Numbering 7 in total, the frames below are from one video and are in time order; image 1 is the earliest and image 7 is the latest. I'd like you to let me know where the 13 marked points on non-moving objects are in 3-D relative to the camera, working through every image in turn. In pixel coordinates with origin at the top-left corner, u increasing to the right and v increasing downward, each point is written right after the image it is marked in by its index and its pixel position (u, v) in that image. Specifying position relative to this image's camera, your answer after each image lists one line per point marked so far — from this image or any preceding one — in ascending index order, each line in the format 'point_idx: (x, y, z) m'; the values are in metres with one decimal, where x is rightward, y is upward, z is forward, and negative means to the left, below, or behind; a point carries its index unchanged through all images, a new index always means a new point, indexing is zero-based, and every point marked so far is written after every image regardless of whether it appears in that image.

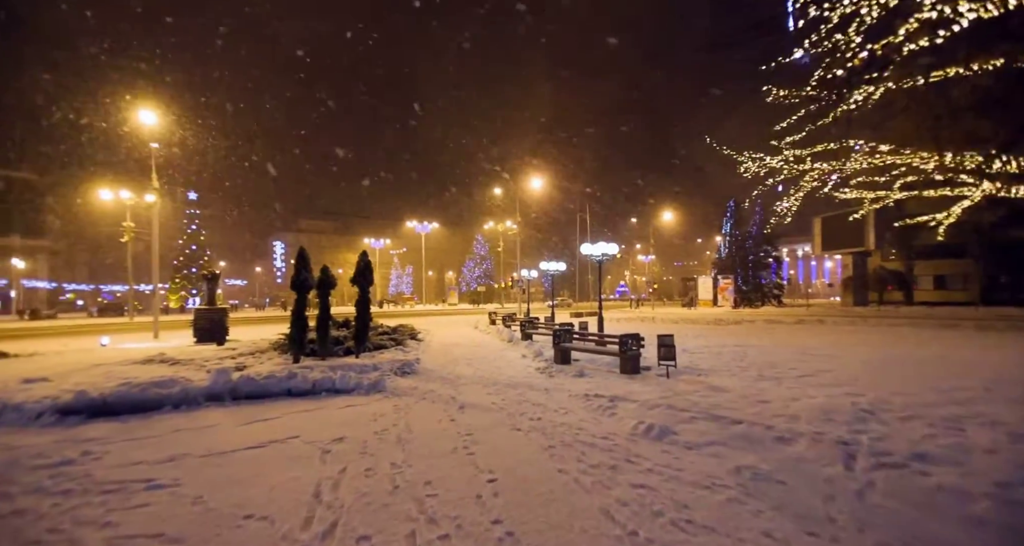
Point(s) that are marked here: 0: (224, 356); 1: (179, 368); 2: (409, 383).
0: (-8.6, -2.5, +15.2) m
1: (-8.3, -2.4, +12.7) m
2: (-2.3, -2.4, +11.1) m
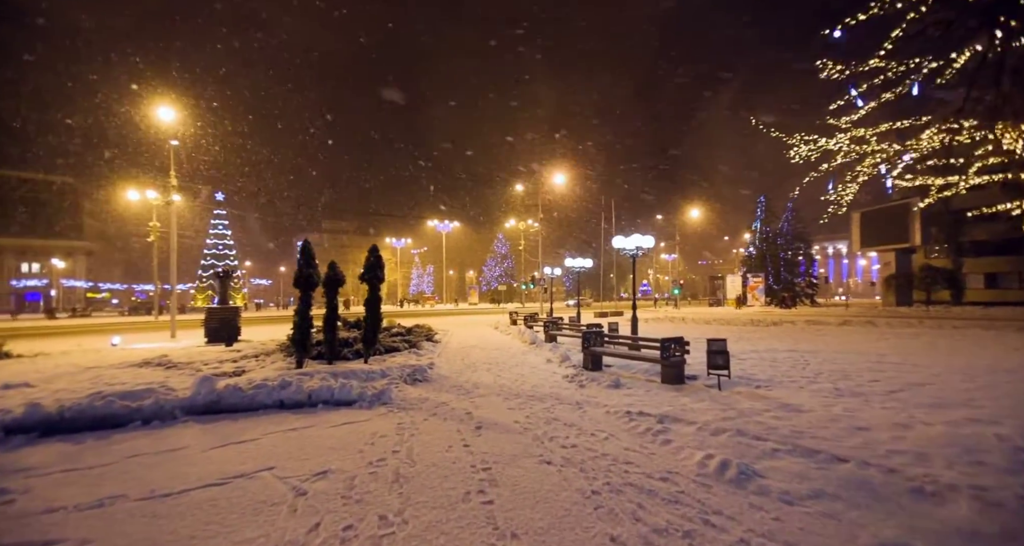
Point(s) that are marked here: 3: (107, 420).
0: (-7.9, -2.4, +14.1) m
1: (-7.7, -2.3, +11.6) m
2: (-1.8, -2.3, +9.8) m
3: (-5.6, -2.0, +7.0) m
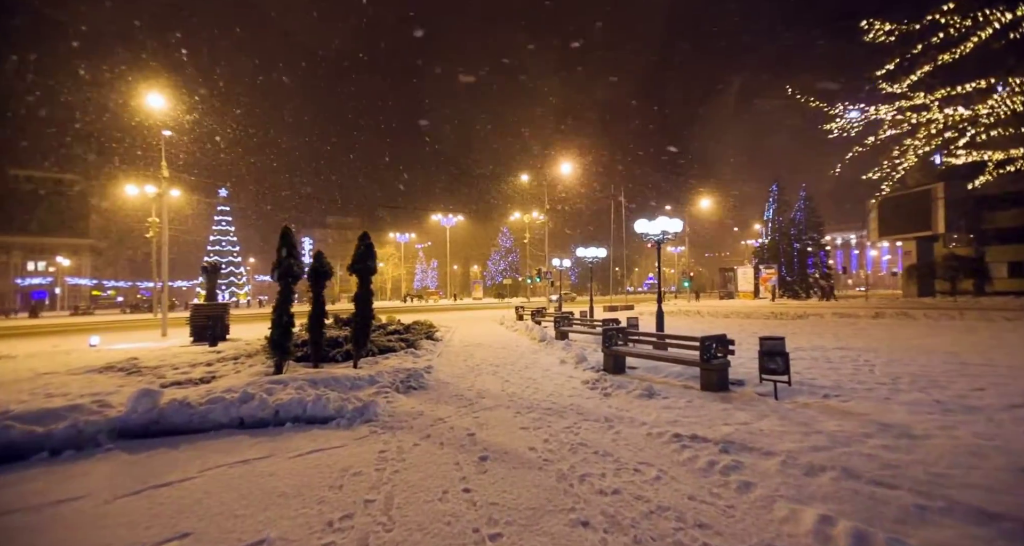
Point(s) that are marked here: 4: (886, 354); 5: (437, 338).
0: (-7.7, -2.2, +12.5) m
1: (-7.5, -2.1, +10.0) m
2: (-1.6, -2.1, +8.1) m
3: (-5.4, -1.9, +5.4) m
4: (+7.9, -1.7, +10.7) m
5: (-2.6, -2.3, +17.9) m
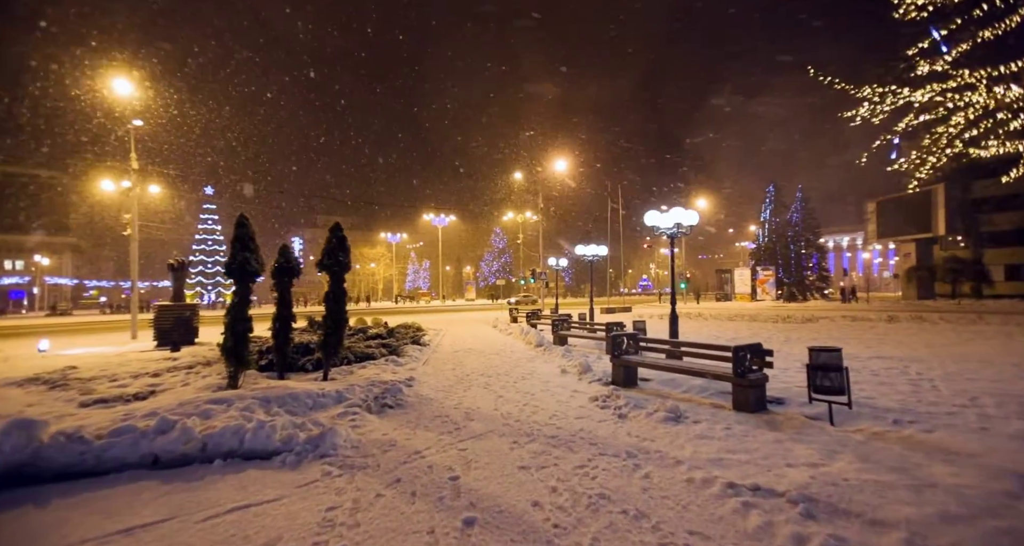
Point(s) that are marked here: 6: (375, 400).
0: (-7.8, -2.1, +10.9) m
1: (-7.6, -2.0, +8.4) m
2: (-1.7, -2.1, +6.6) m
3: (-5.4, -1.8, +3.8) m
4: (+7.8, -1.7, +9.3) m
5: (-2.8, -2.2, +16.3) m
6: (-2.2, -2.0, +8.1) m
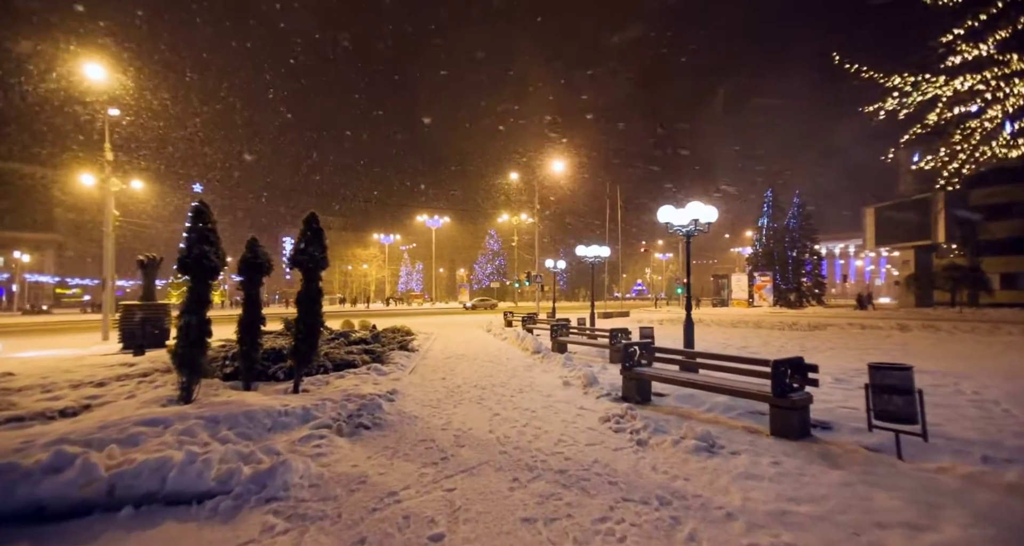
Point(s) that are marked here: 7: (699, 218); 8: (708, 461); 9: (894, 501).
0: (-7.9, -2.0, +9.6) m
1: (-7.6, -1.9, +7.1) m
2: (-1.7, -2.0, +5.4) m
3: (-5.4, -1.7, +2.6) m
4: (+7.7, -1.8, +8.2) m
5: (-3.0, -2.2, +15.1) m
6: (-2.2, -2.0, +6.9) m
7: (+3.7, +1.1, +10.1) m
8: (+2.0, -1.9, +5.2) m
9: (+2.9, -1.8, +4.0) m
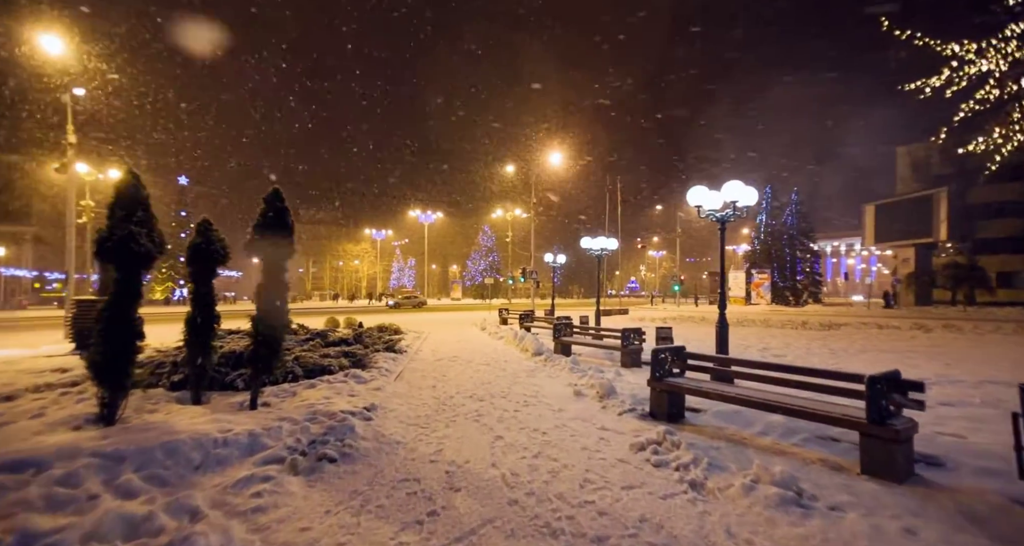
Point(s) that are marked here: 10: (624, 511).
0: (-7.8, -1.8, +8.0) m
1: (-7.5, -1.7, +5.4) m
2: (-1.6, -1.9, +3.8) m
3: (-5.2, -1.5, +0.9) m
4: (+7.8, -1.7, +6.8) m
5: (-3.0, -2.0, +13.5) m
6: (-2.1, -1.8, +5.3) m
7: (+3.8, +1.2, +8.6) m
8: (+2.1, -1.8, +3.7) m
9: (+3.1, -1.7, +2.5) m
10: (+0.9, -1.9, +4.1) m
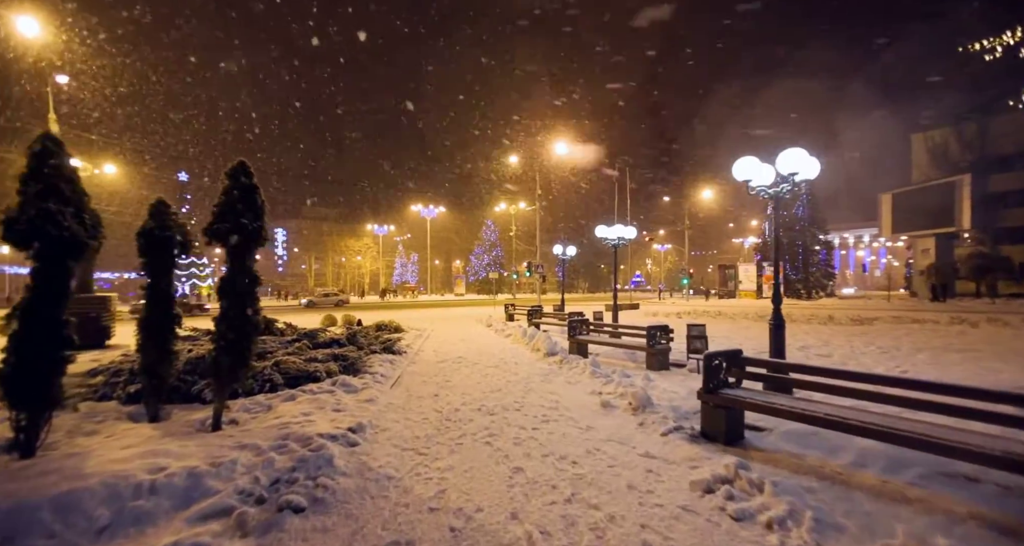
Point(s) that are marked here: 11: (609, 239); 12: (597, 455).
0: (-7.6, -1.7, +6.7) m
1: (-7.3, -1.7, +4.1) m
2: (-1.4, -1.8, +2.5) m
3: (-5.1, -1.5, -0.4) m
4: (+8.0, -1.5, +5.4) m
5: (-2.7, -1.8, +12.2) m
6: (-1.9, -1.7, +4.0) m
7: (+4.0, +1.4, +7.2) m
8: (+2.3, -1.7, +2.3) m
9: (+3.2, -1.6, +1.1) m
10: (+1.1, -1.8, +2.8) m
11: (+3.4, +1.2, +19.3) m
12: (+0.9, -1.9, +5.3) m
